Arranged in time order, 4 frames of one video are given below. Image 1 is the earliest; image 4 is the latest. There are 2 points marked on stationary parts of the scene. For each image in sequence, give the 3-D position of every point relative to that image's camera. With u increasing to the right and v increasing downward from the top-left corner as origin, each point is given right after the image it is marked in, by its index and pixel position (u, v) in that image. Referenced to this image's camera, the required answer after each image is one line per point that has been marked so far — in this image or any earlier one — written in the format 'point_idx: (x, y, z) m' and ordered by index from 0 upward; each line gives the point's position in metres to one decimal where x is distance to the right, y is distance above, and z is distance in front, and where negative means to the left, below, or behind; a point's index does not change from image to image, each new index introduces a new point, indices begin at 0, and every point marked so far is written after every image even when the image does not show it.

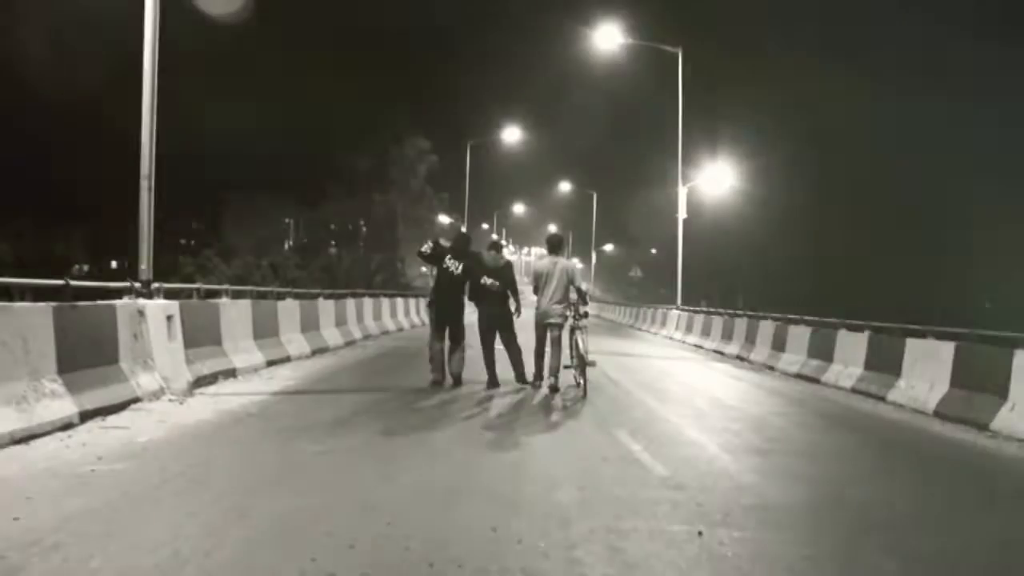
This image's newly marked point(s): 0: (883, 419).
0: (+6.2, -2.2, +17.4) m
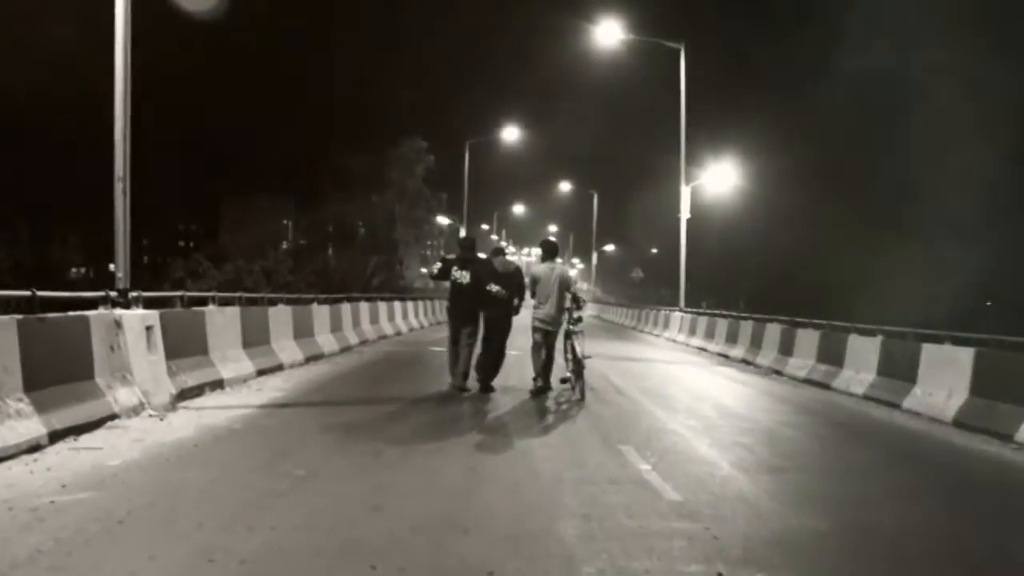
0: (+6.2, -2.2, +16.7) m
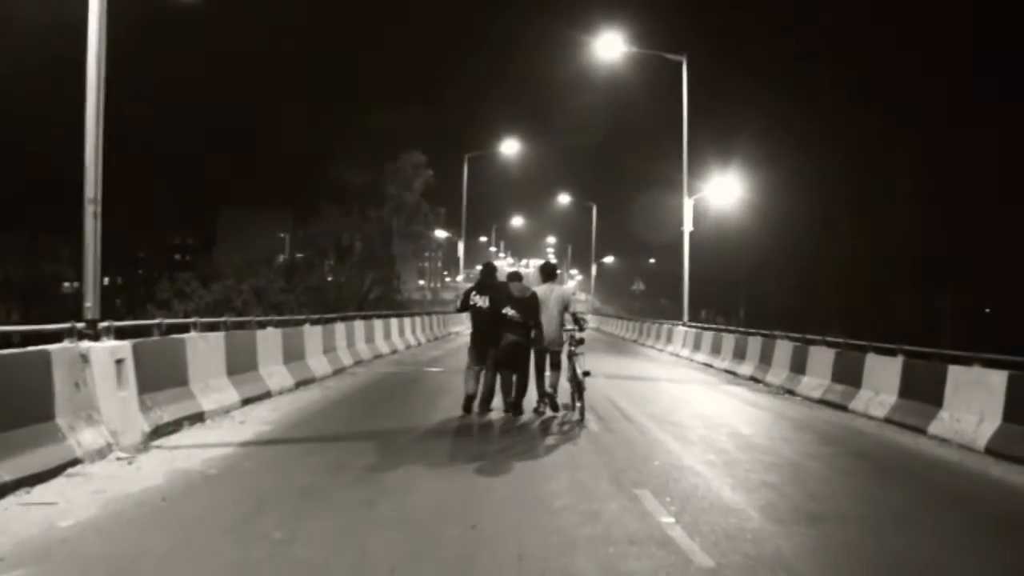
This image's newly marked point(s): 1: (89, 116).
0: (+6.2, -2.5, +15.5) m
1: (-6.1, +2.5, +15.0) m
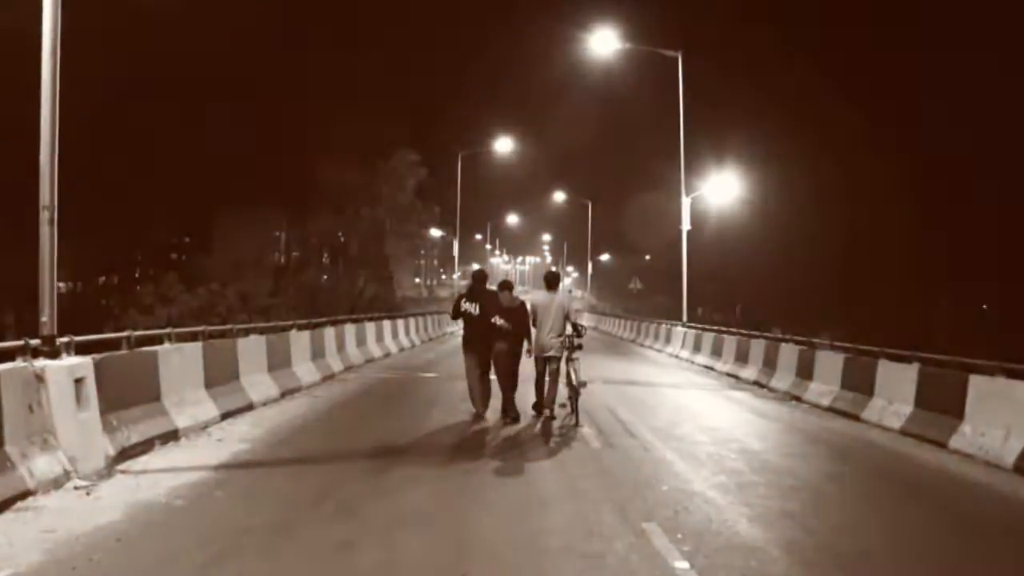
0: (+6.2, -2.6, +14.5) m
1: (-6.2, +2.4, +13.9) m
